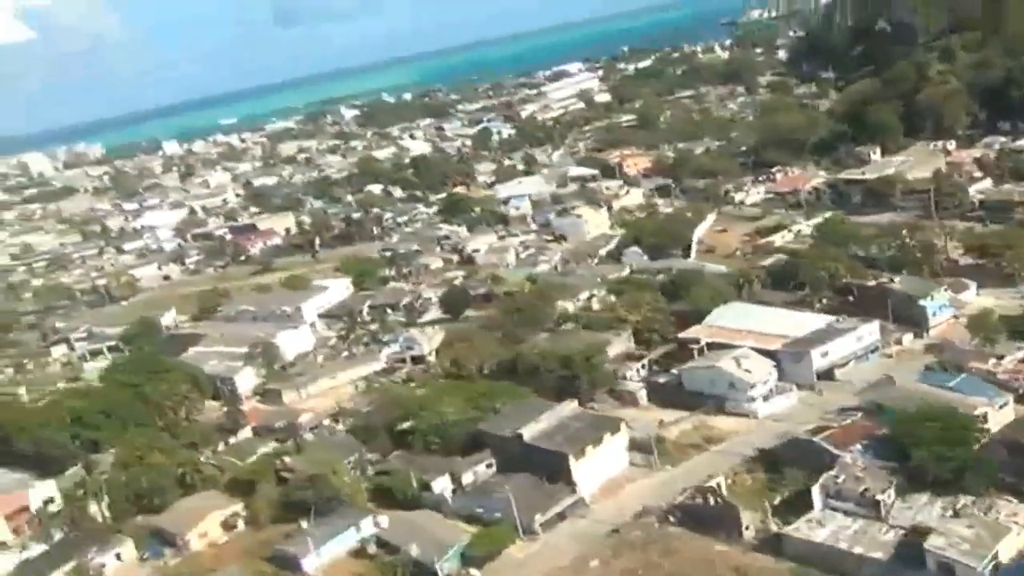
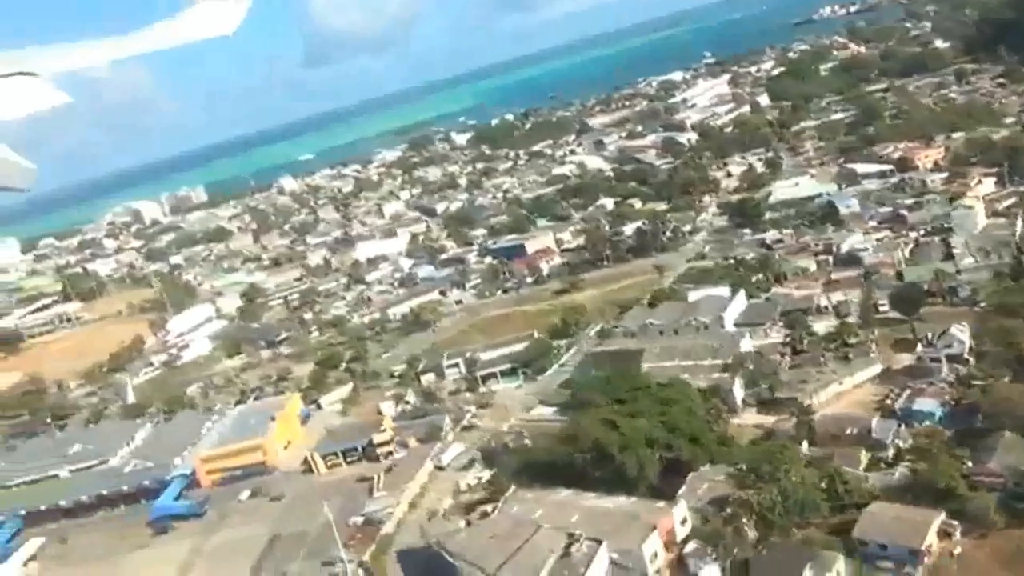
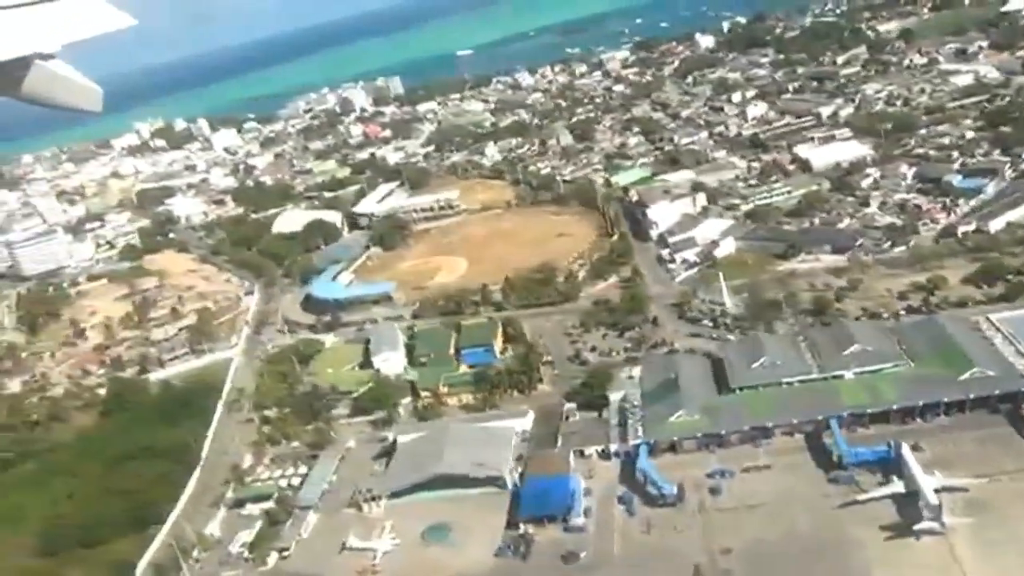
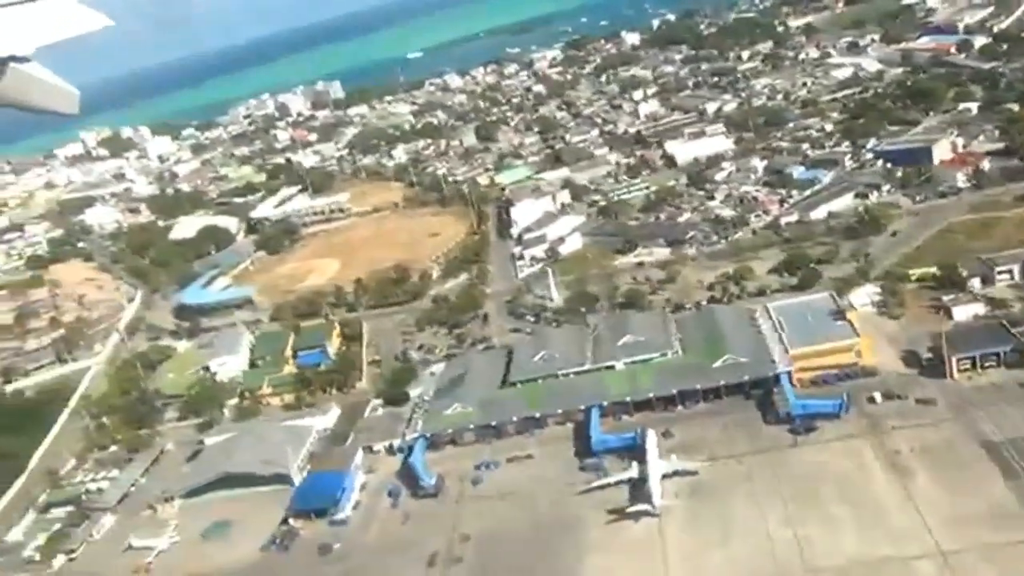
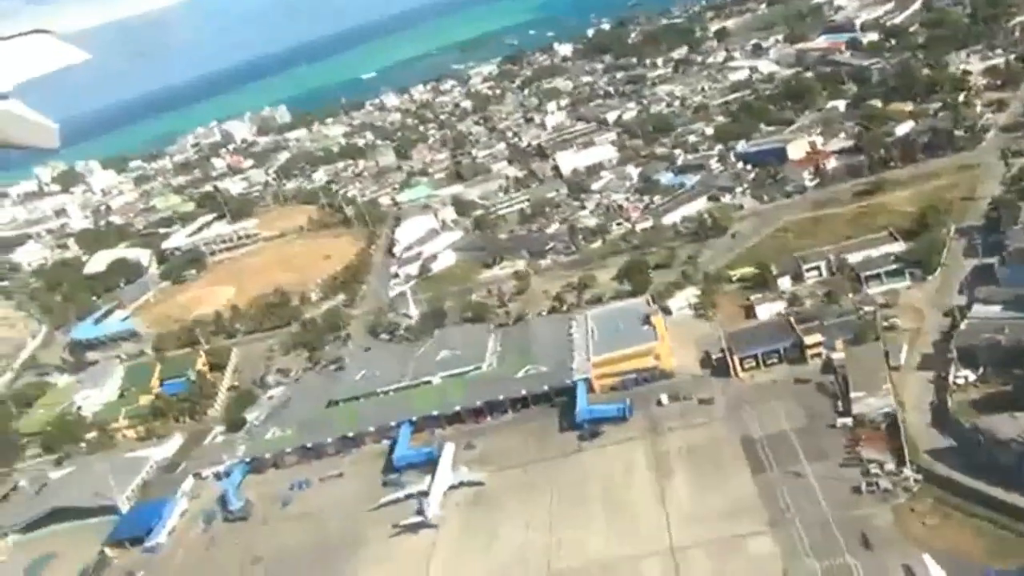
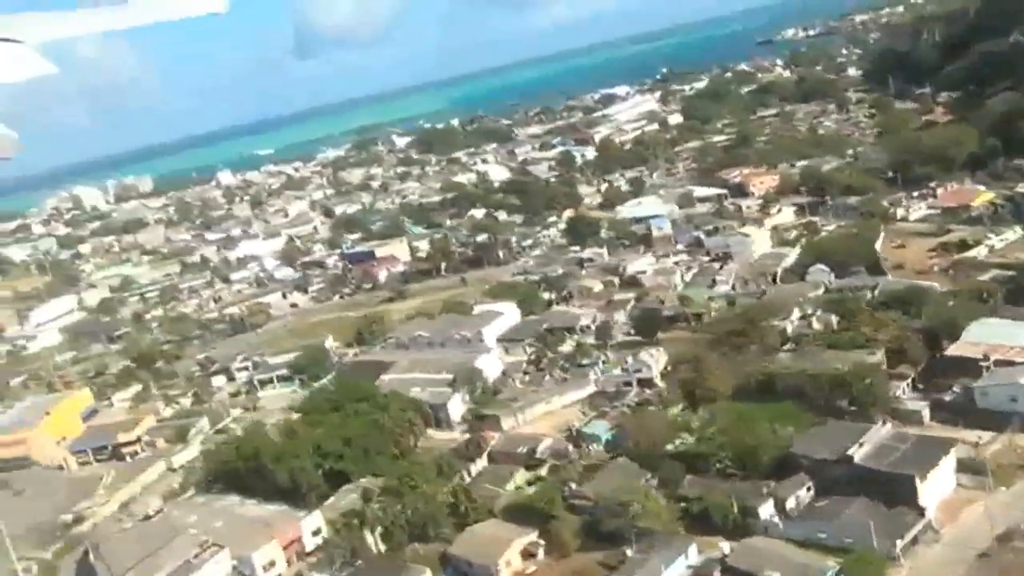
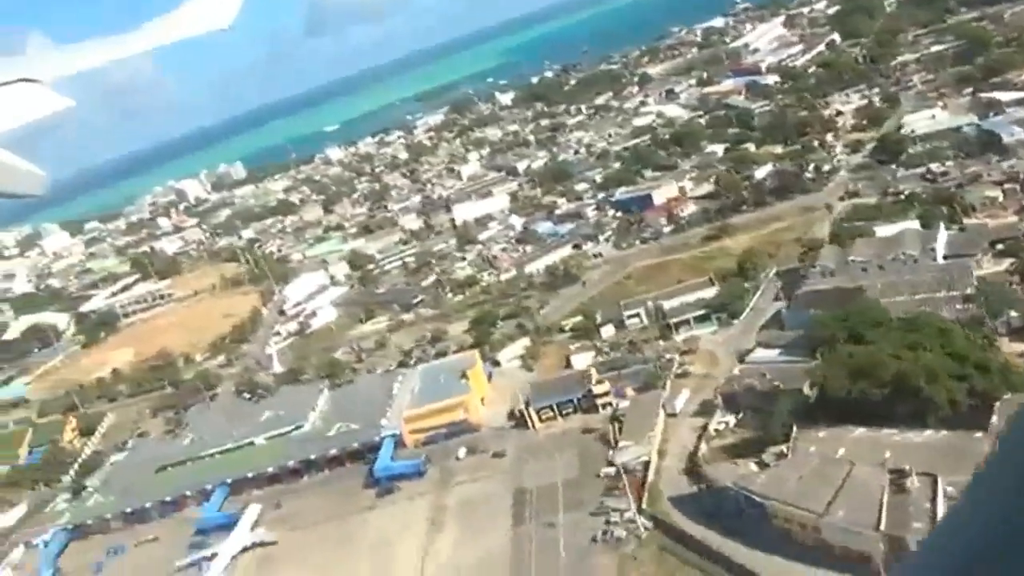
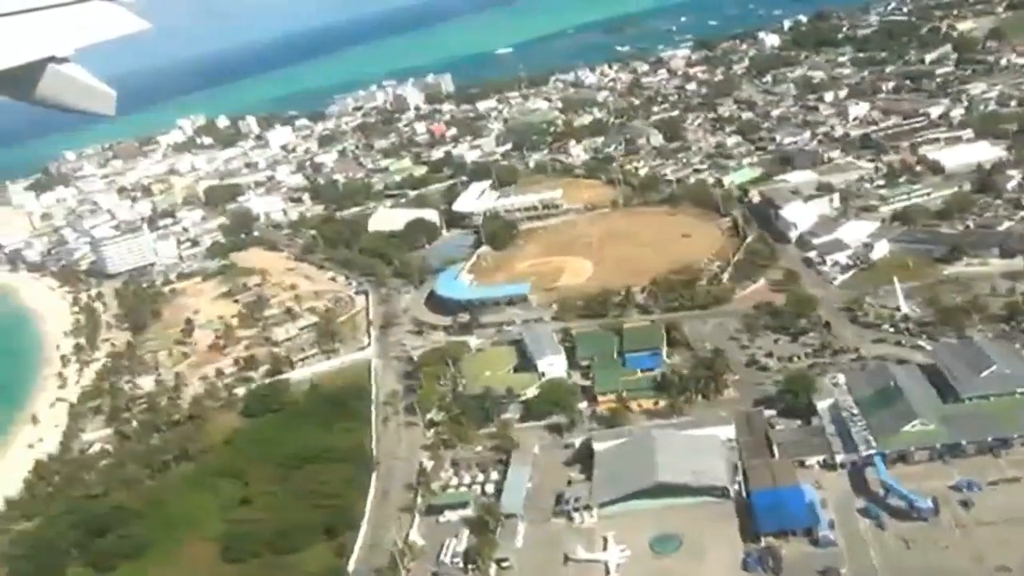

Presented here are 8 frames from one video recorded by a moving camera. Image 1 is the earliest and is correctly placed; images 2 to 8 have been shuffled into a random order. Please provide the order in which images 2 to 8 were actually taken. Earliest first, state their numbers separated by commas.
6, 2, 7, 5, 4, 3, 8
